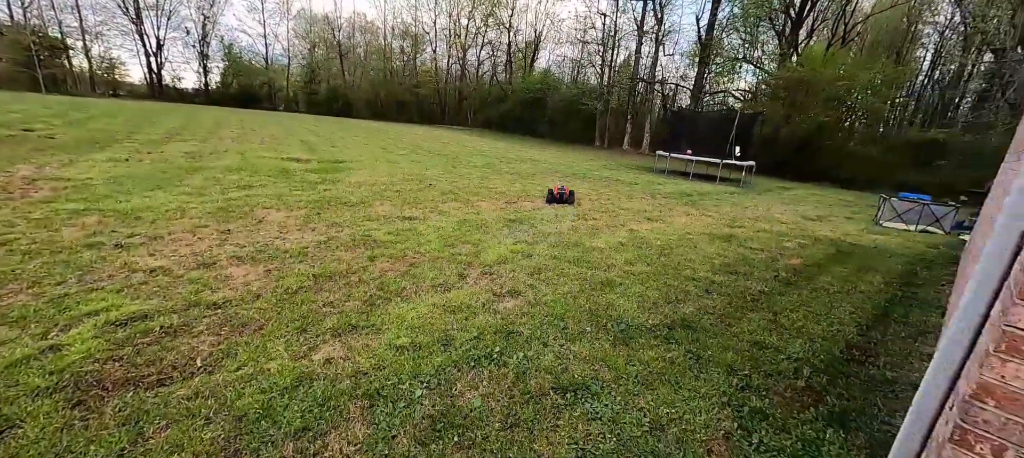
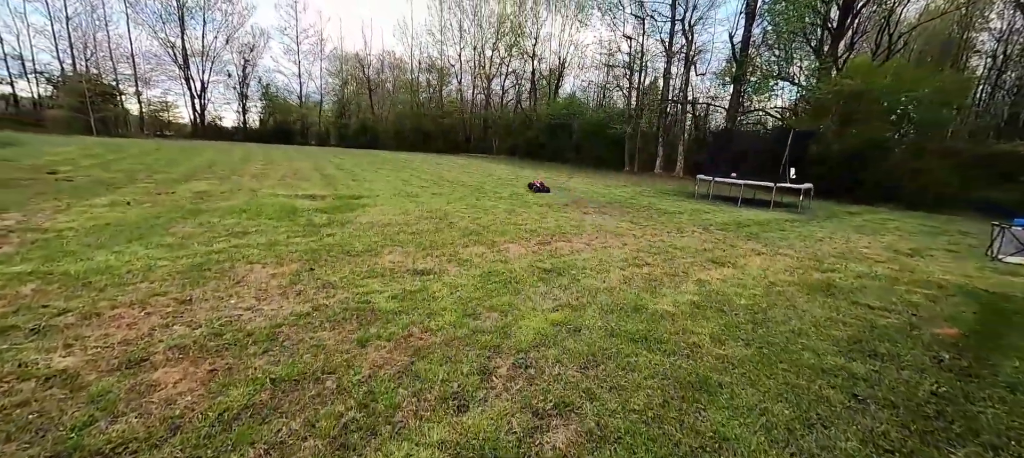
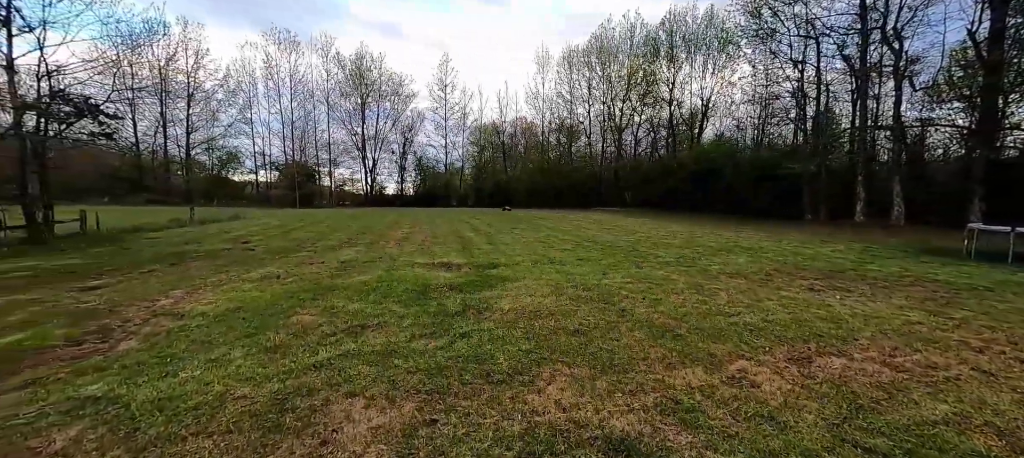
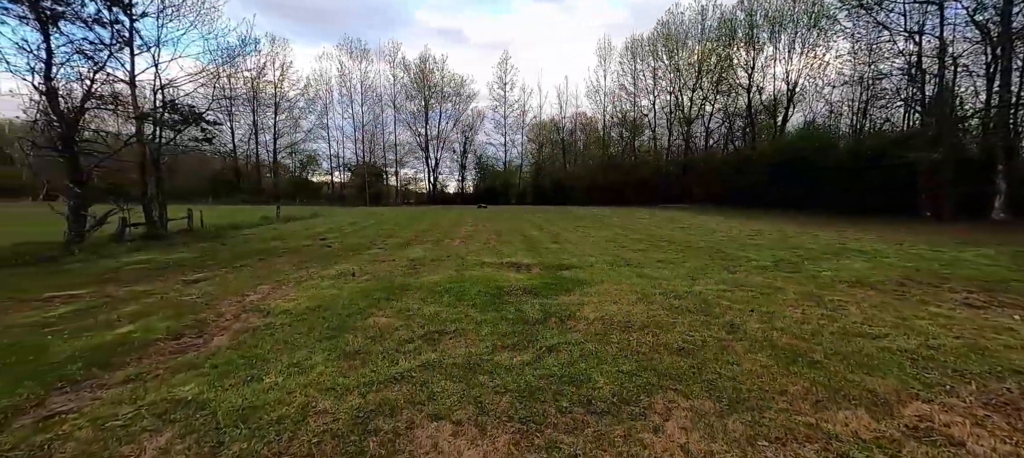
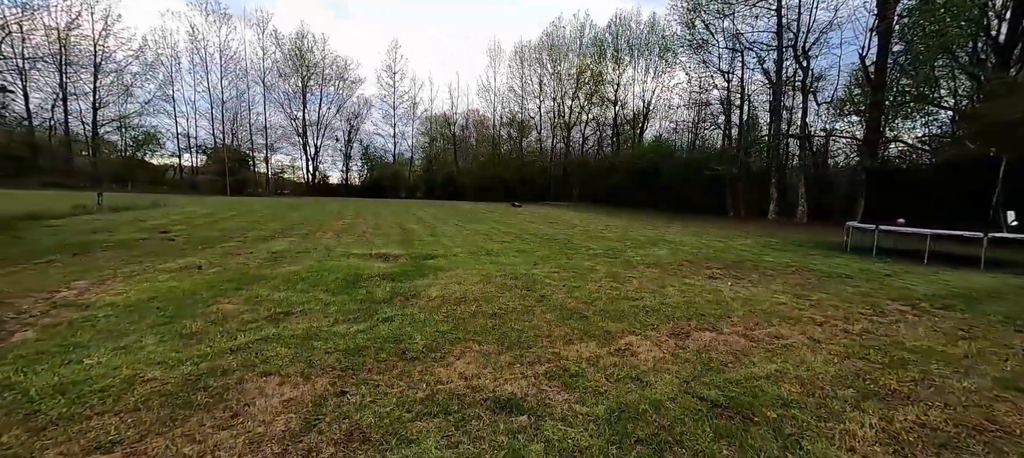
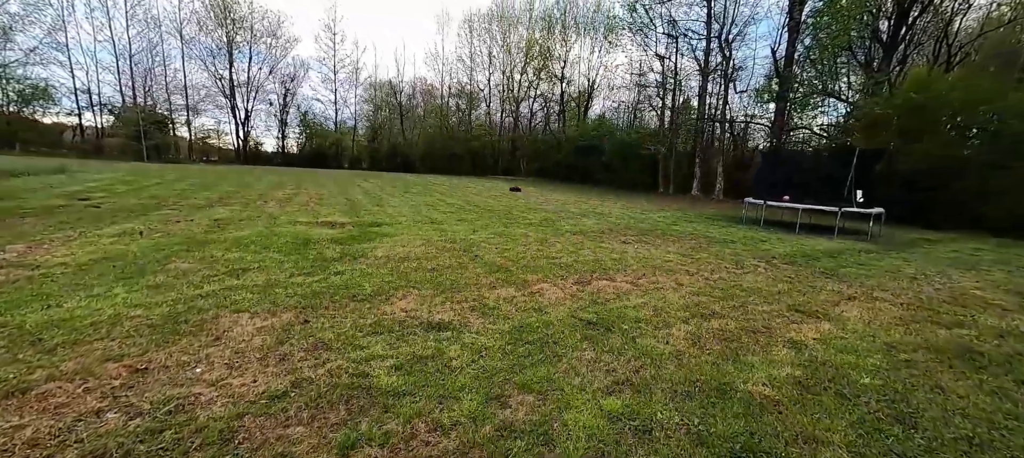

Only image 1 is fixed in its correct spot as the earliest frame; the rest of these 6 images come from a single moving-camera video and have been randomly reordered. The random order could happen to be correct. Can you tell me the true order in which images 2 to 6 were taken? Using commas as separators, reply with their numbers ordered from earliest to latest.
2, 6, 5, 3, 4
